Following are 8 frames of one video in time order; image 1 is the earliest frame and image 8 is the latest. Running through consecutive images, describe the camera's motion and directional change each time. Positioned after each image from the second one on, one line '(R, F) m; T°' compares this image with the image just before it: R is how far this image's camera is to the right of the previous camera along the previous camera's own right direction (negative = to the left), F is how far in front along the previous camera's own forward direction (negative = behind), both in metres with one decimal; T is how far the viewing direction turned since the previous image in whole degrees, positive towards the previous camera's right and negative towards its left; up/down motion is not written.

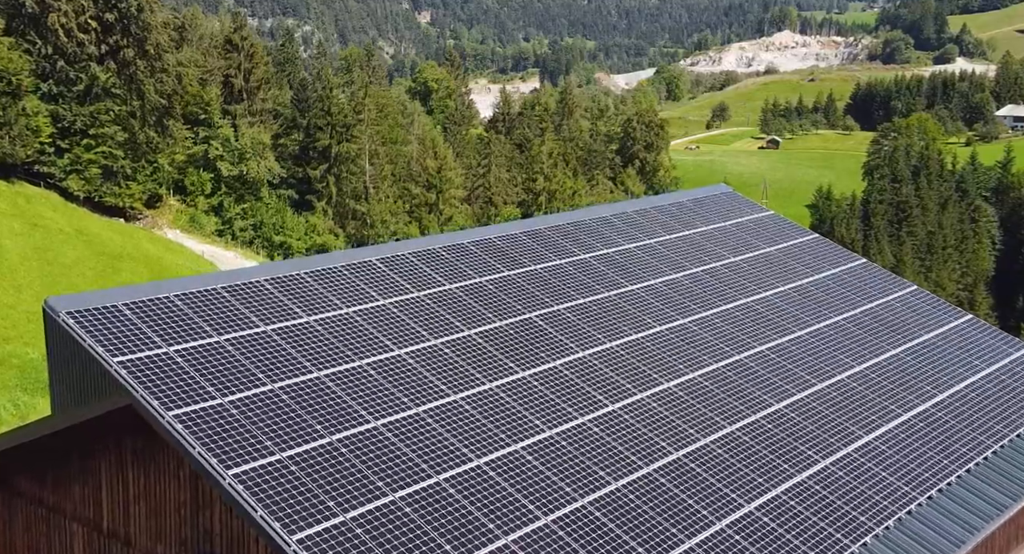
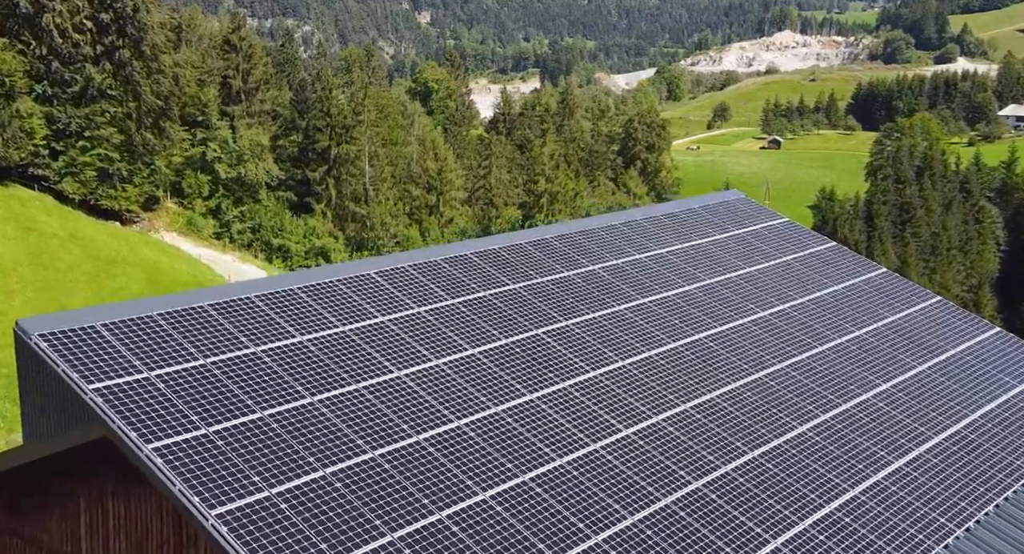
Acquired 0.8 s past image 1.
(-0.1, +0.8) m; 0°
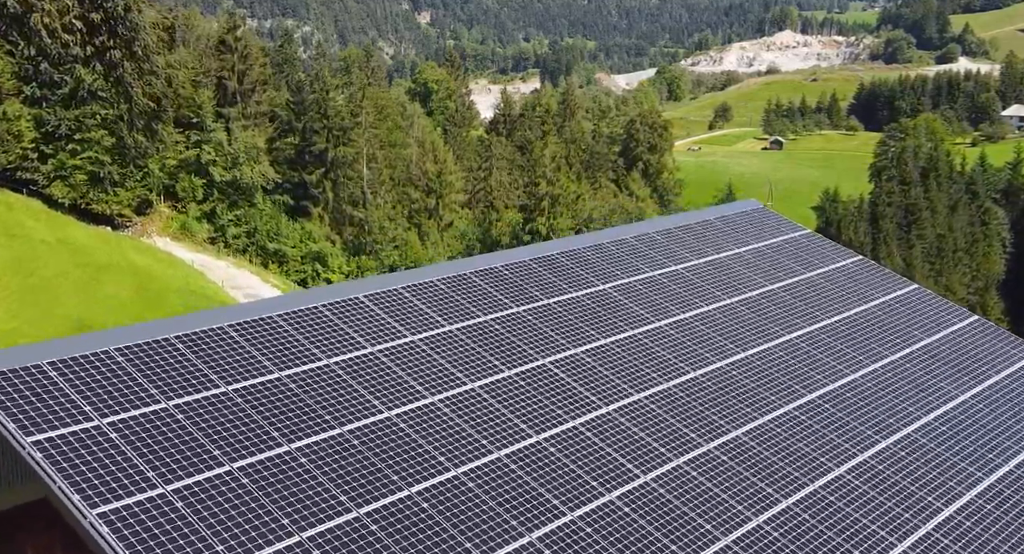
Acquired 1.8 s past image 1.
(0.0, +1.3) m; 0°
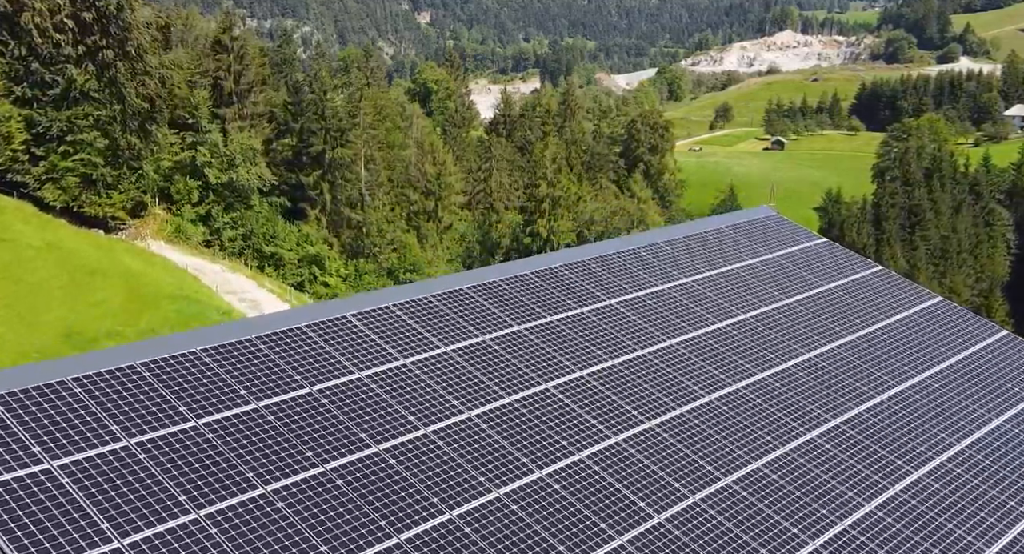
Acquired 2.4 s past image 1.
(0.0, +0.9) m; 0°
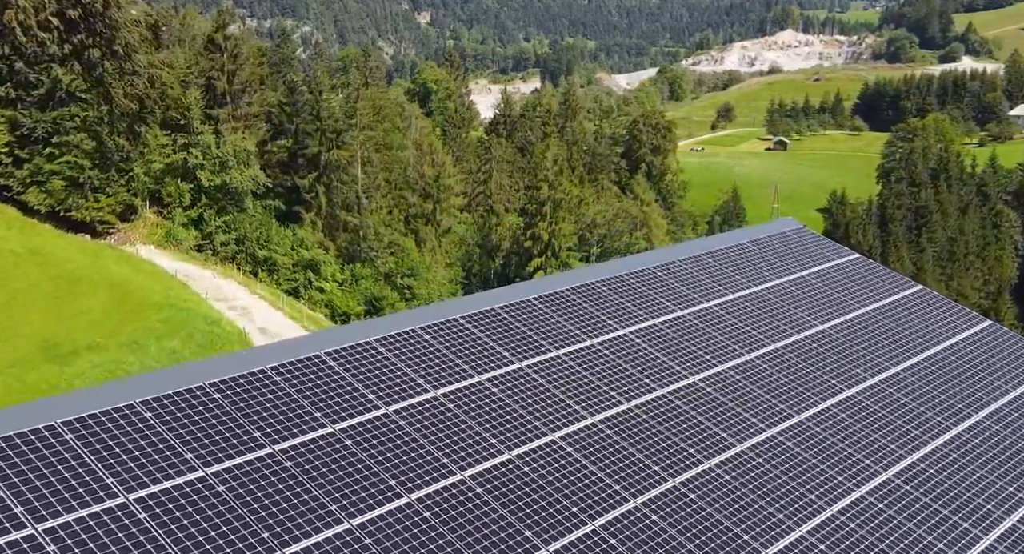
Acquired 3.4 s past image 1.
(0.0, +1.6) m; 0°
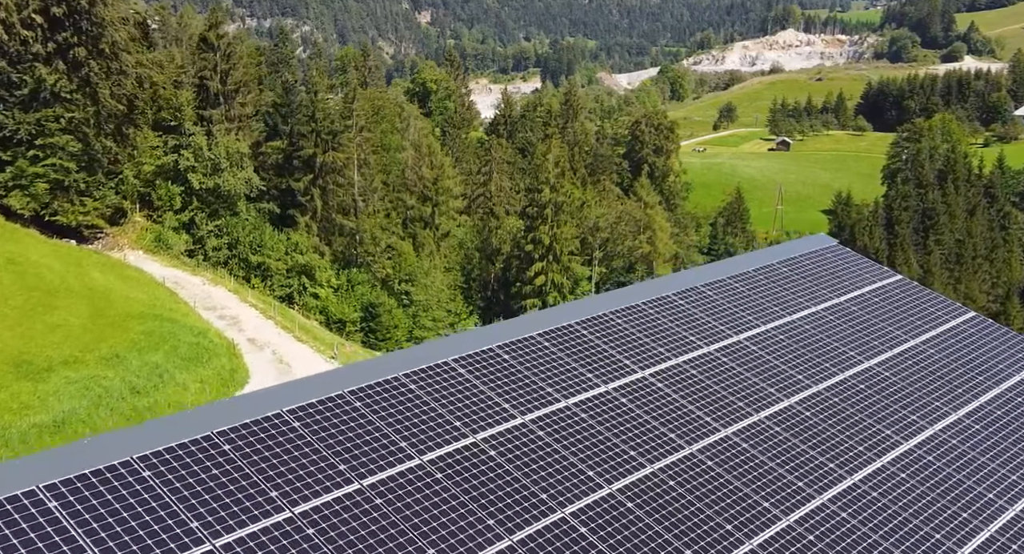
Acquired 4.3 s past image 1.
(0.0, +1.7) m; 0°
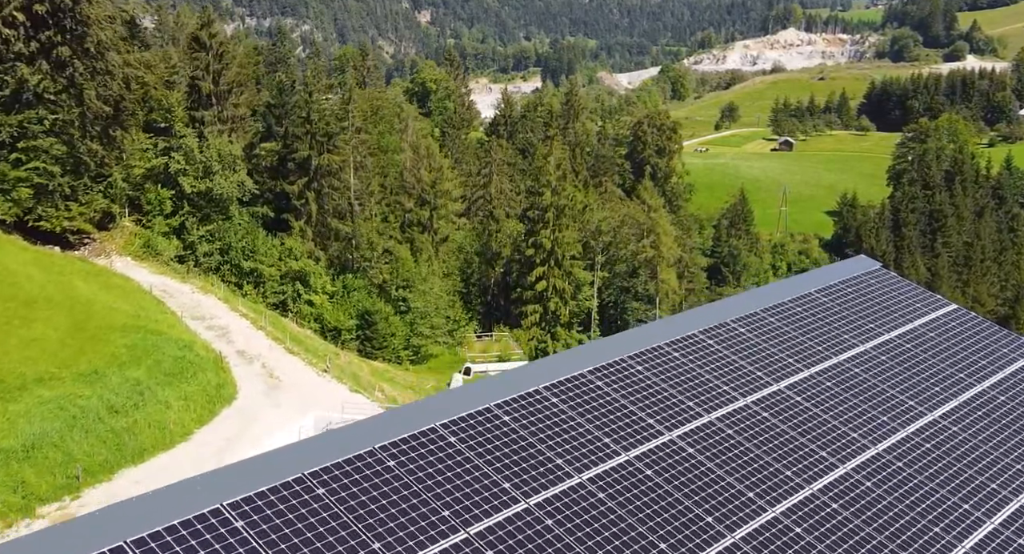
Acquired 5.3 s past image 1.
(0.0, +1.7) m; 0°
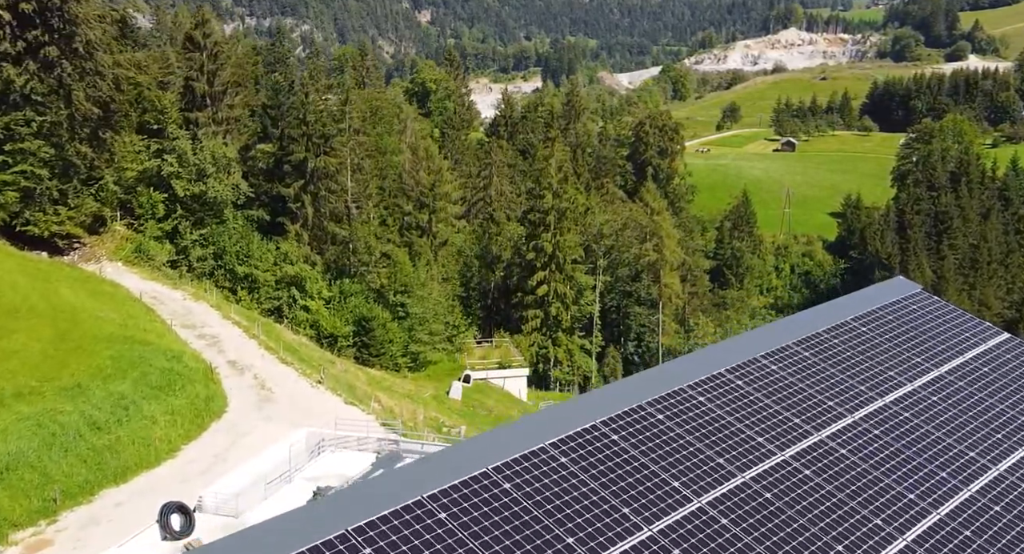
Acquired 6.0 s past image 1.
(0.0, +1.2) m; 0°
